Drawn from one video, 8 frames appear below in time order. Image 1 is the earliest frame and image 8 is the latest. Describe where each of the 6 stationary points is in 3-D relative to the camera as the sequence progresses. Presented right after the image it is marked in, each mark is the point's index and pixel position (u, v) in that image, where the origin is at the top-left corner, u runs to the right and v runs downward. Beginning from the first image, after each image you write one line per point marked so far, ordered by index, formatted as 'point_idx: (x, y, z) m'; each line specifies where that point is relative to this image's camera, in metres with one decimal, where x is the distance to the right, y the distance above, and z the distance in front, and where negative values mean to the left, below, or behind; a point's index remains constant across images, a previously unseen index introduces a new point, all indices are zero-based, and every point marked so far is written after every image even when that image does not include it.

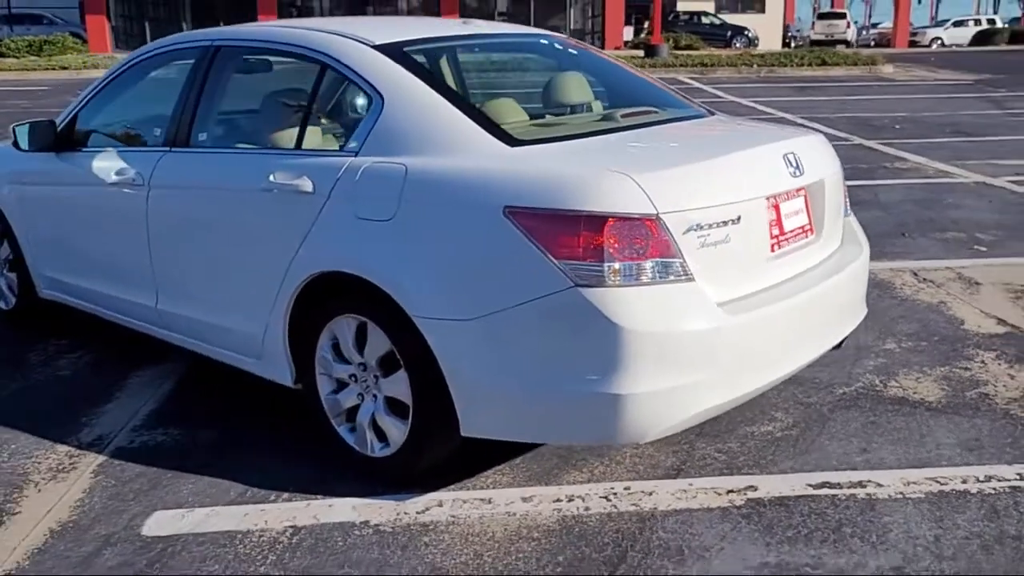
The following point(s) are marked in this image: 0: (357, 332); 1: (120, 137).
0: (-0.6, -0.2, +3.5) m
1: (-1.9, +0.8, +4.6) m
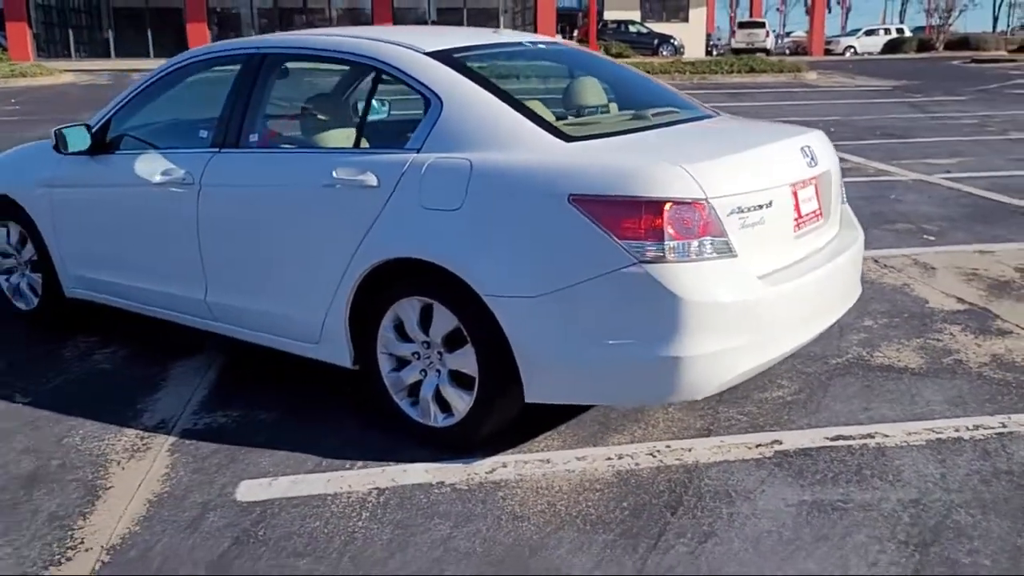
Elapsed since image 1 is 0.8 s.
0: (-0.4, -0.1, +3.8) m
1: (-1.8, +0.8, +4.9) m
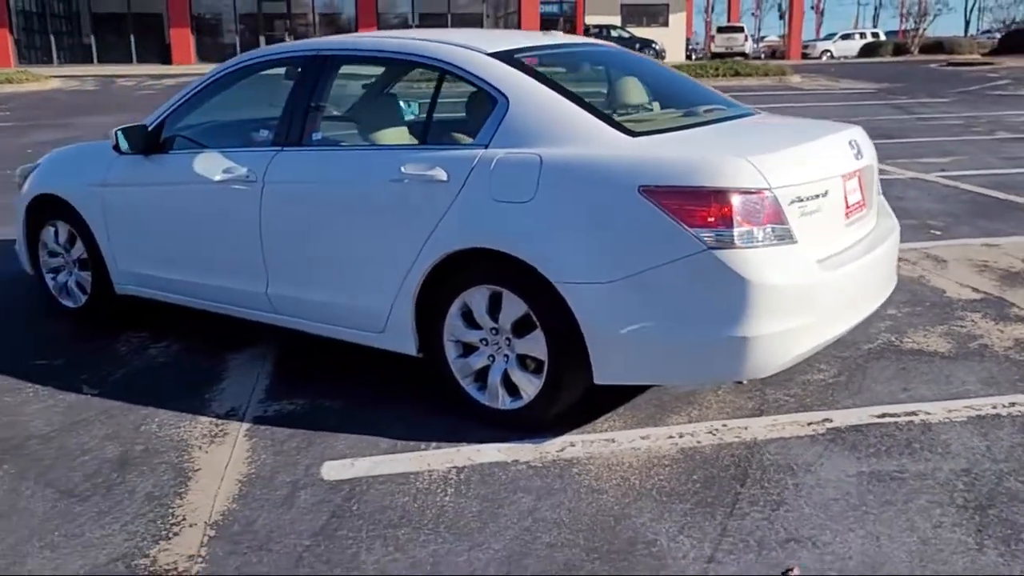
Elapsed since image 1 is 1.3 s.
0: (-0.1, 0.0, +4.0) m
1: (-1.6, +0.8, +5.0) m
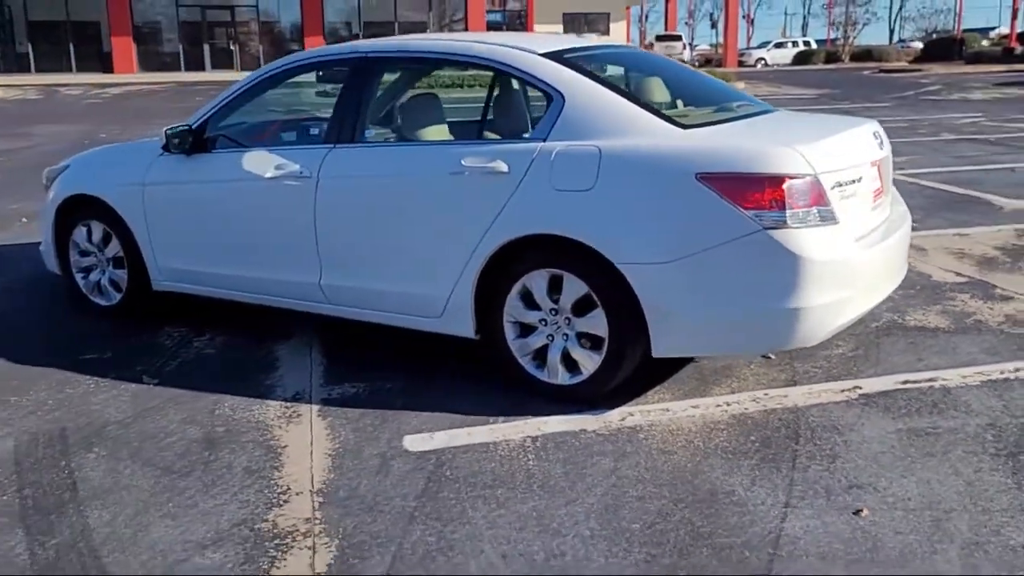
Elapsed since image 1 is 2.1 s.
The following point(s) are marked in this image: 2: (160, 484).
0: (+0.2, 0.0, +4.3) m
1: (-1.4, +0.8, +5.2) m
2: (-1.4, -0.8, +3.7) m
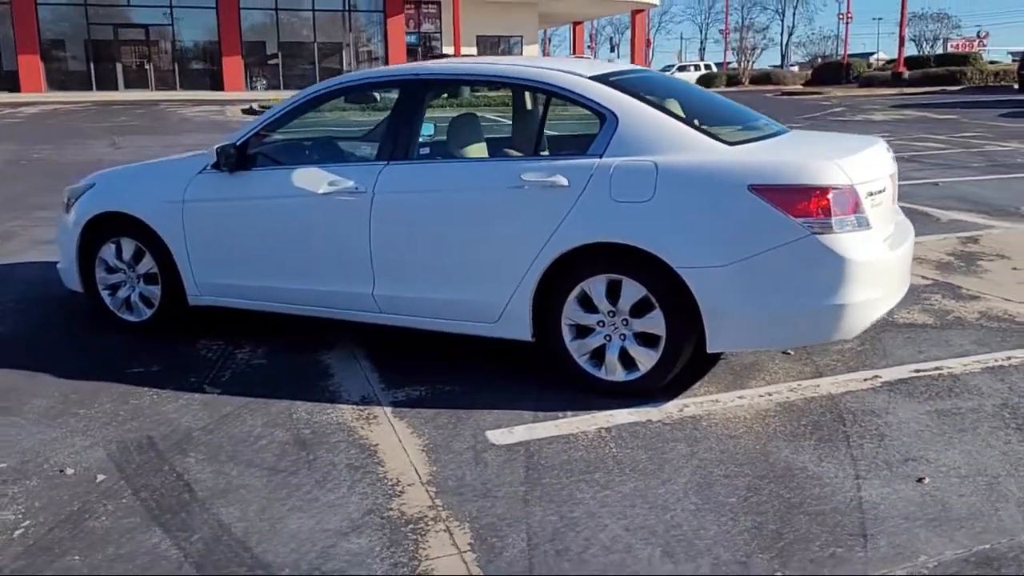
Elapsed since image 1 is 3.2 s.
0: (+0.5, 0.0, +4.7) m
1: (-1.2, +0.8, +5.4) m
2: (-1.0, -0.8, +3.9) m
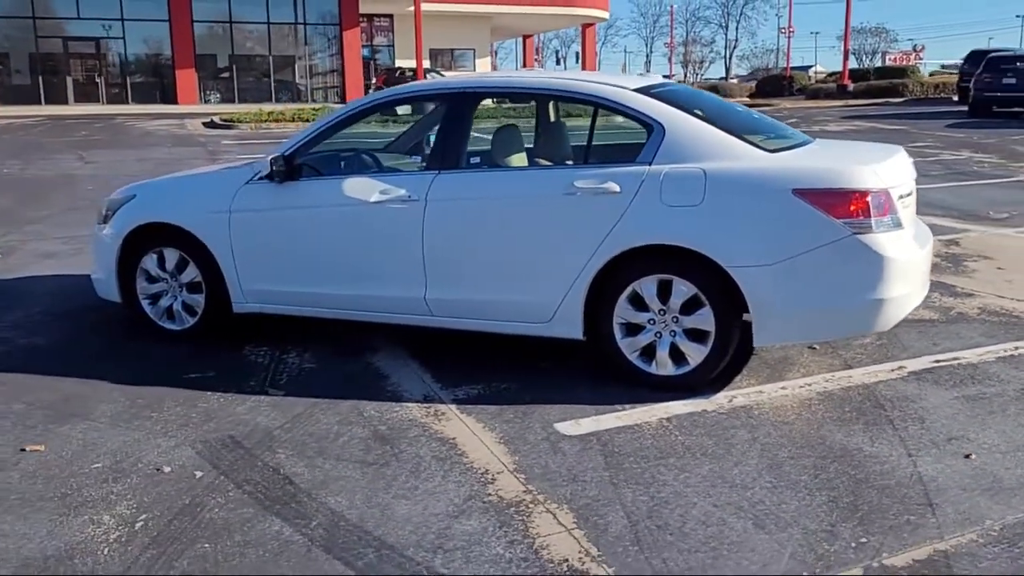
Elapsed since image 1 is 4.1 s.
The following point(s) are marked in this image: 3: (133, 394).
0: (+0.8, 0.0, +5.0) m
1: (-0.9, +0.7, +5.6) m
2: (-0.6, -0.8, +4.1) m
3: (-2.1, -0.6, +5.1) m
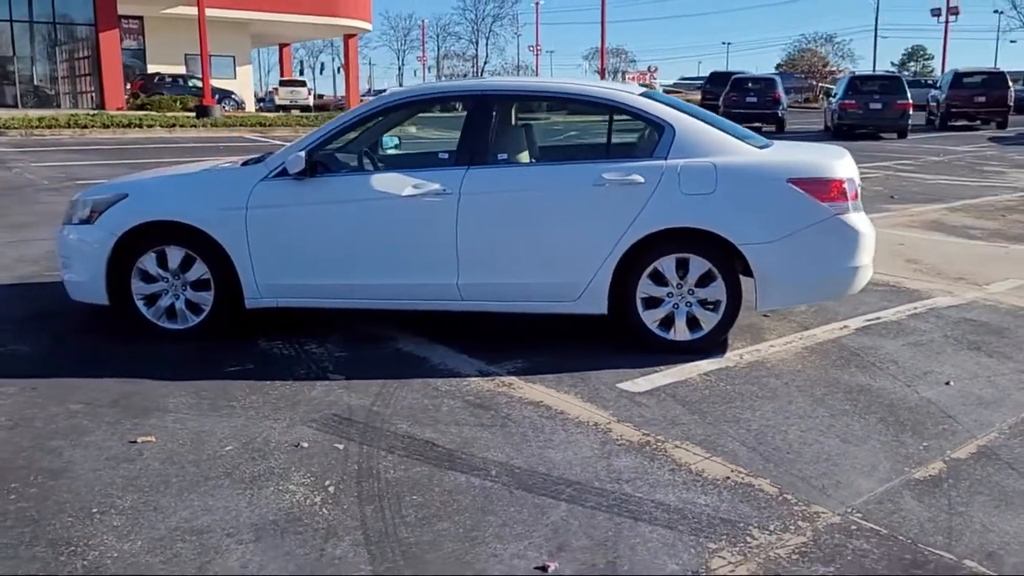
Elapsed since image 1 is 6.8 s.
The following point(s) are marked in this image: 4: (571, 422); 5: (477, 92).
0: (+1.0, +0.1, +5.8) m
1: (-0.8, +0.8, +6.0) m
2: (-0.1, -0.7, +4.5) m
3: (-1.8, -0.6, +5.2) m
4: (+0.3, -0.7, +4.6) m
5: (-0.2, +1.3, +6.0) m
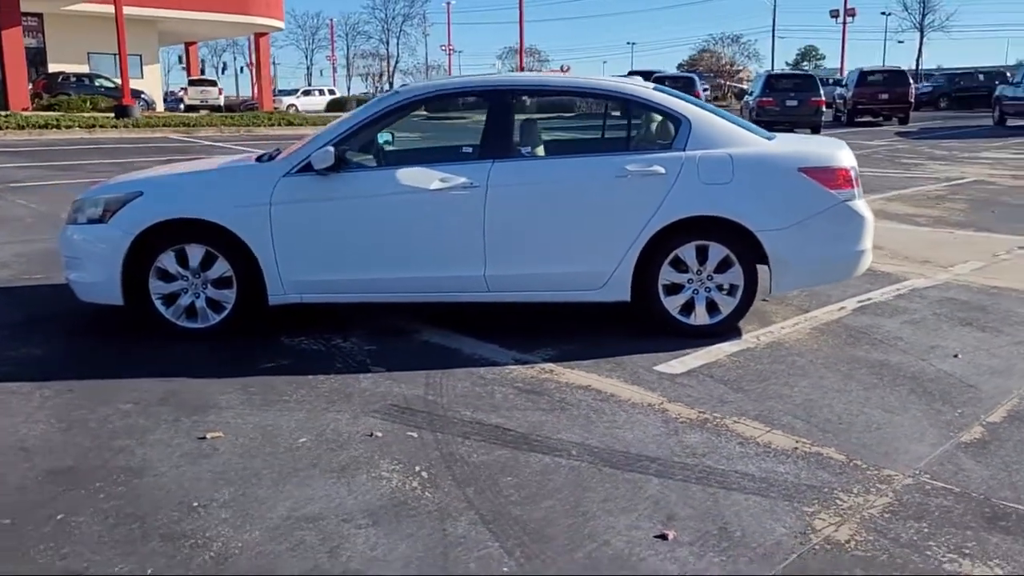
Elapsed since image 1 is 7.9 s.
0: (+1.2, +0.2, +6.0) m
1: (-0.7, +0.9, +6.0) m
2: (+0.2, -0.6, +4.6) m
3: (-1.5, -0.5, +5.1) m
4: (+0.6, -0.6, +4.8) m
5: (-0.1, +1.3, +6.1) m
